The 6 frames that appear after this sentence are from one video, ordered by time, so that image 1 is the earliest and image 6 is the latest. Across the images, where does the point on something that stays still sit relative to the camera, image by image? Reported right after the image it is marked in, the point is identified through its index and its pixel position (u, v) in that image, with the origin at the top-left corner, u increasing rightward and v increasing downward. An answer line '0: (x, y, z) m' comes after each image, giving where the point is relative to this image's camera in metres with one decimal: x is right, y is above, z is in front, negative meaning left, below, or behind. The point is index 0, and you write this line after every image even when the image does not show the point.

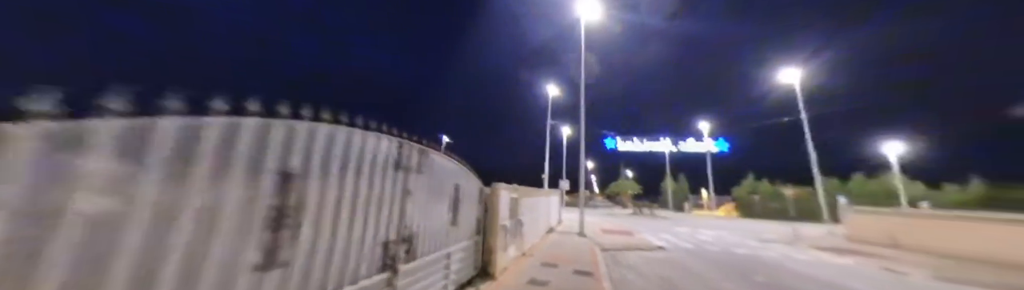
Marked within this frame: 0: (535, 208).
0: (+0.9, -2.6, +10.9) m
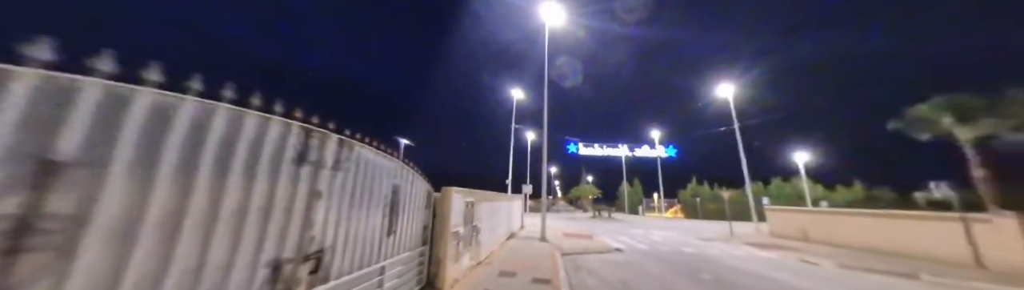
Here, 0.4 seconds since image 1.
0: (-0.7, -2.7, +10.4) m
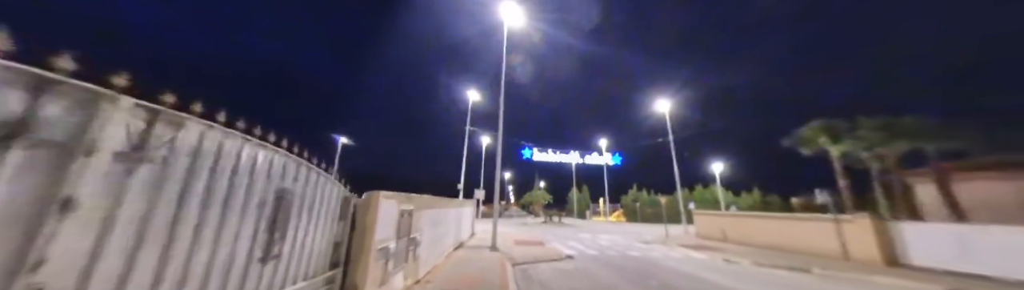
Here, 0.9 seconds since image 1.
0: (-2.6, -2.7, +9.3) m
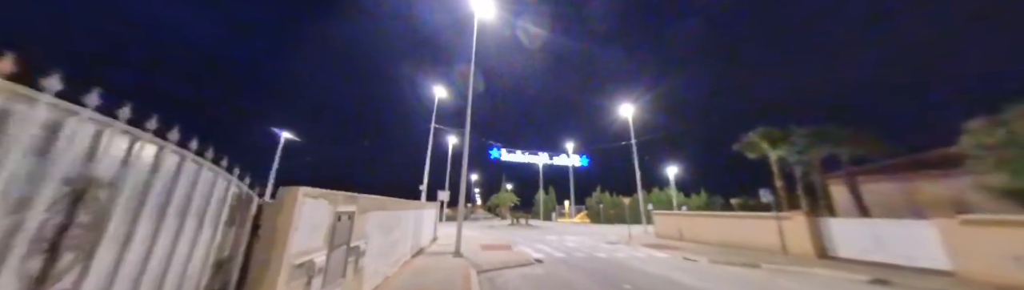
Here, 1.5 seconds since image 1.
0: (-3.7, -2.5, +8.1) m
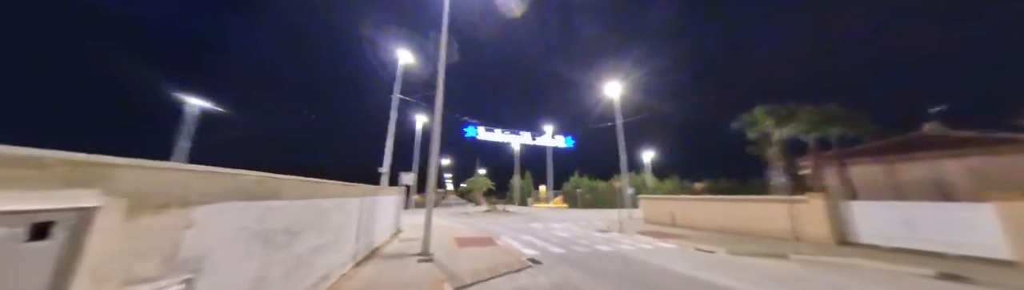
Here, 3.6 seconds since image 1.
0: (-3.6, -1.4, +4.6) m
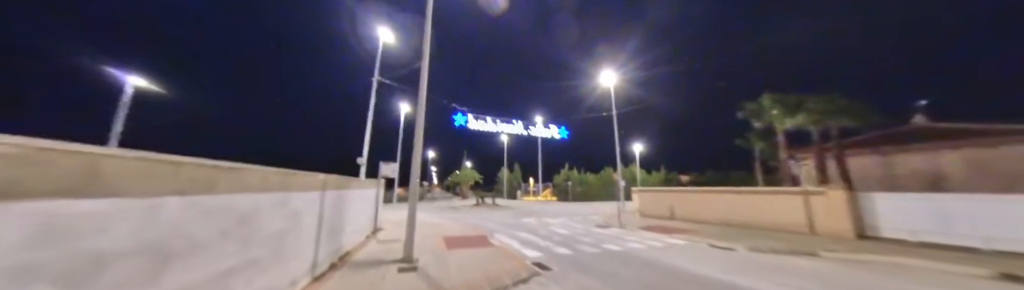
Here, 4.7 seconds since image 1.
0: (-3.2, -1.0, +2.8) m
